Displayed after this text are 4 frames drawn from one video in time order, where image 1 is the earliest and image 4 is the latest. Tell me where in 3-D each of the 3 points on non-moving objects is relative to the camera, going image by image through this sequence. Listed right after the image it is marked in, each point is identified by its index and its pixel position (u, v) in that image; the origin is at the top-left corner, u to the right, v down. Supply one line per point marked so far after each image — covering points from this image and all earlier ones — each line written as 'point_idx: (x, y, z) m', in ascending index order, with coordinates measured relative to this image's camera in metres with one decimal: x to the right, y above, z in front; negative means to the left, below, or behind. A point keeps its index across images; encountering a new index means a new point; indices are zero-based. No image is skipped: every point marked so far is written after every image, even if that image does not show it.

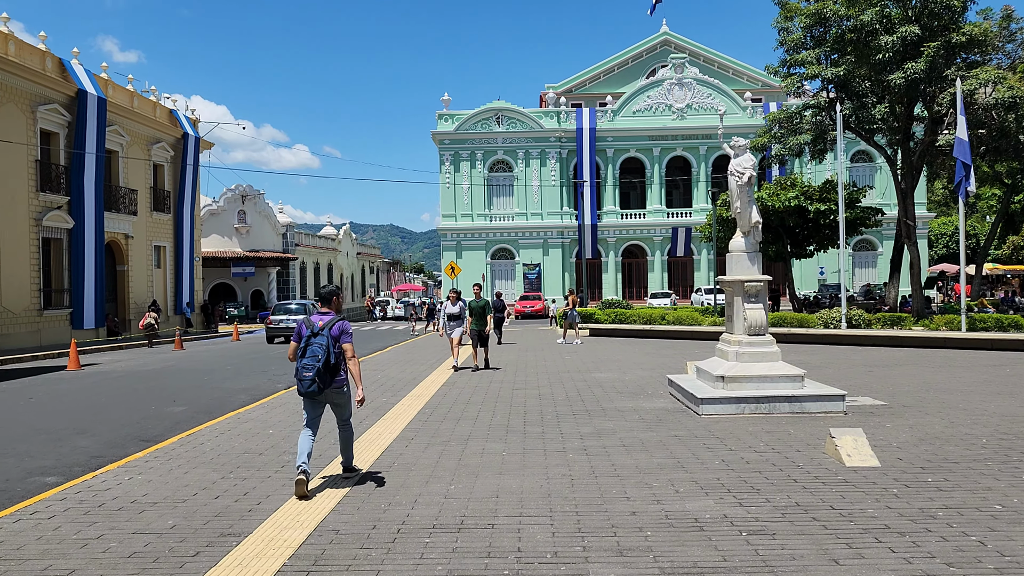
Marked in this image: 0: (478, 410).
0: (-0.4, -1.5, +10.7) m
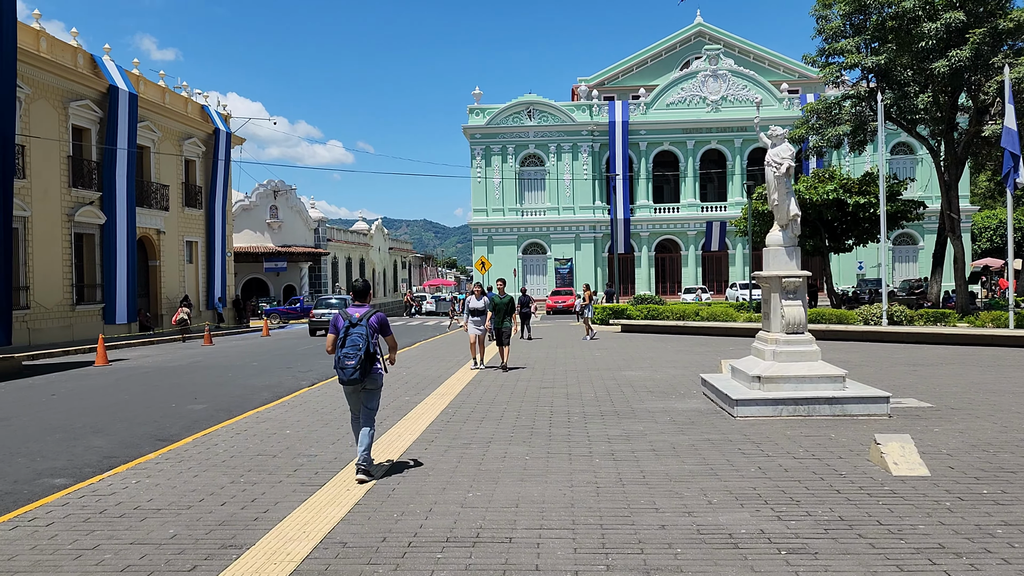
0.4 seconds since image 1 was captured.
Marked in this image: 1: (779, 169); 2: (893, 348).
0: (-0.1, -1.5, +10.3) m
1: (+3.2, +1.5, +10.4) m
2: (+8.0, -1.3, +17.9) m
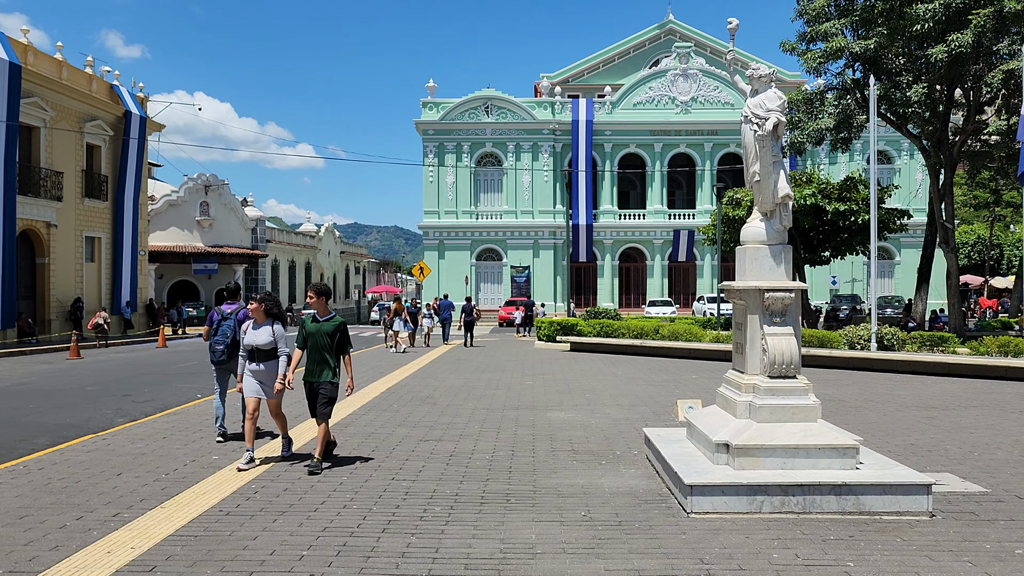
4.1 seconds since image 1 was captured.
0: (-1.4, -1.6, +6.7) m
1: (+2.0, +1.3, +6.9) m
2: (+6.5, -1.6, +14.5) m
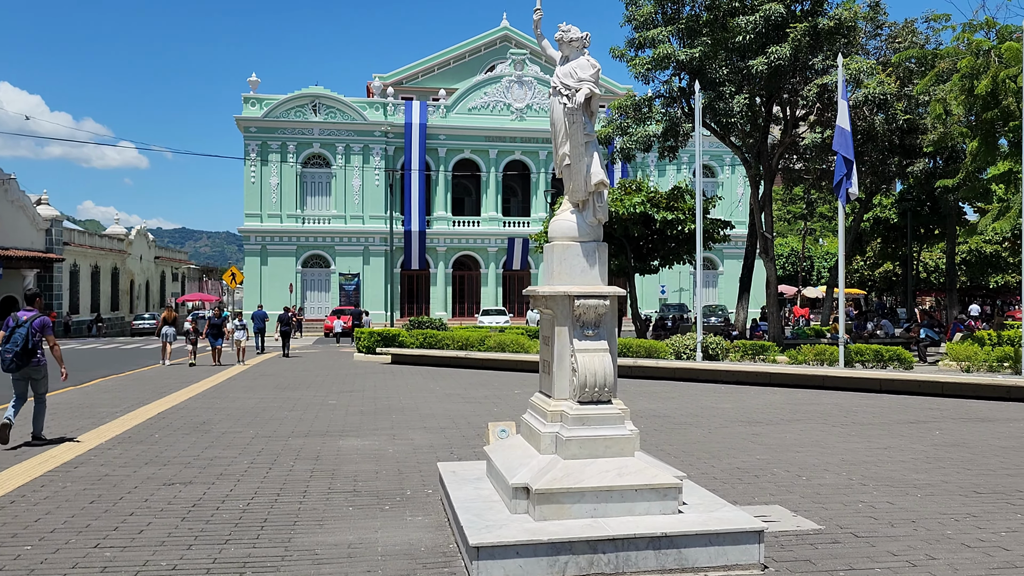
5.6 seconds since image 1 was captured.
0: (-2.9, -1.6, +4.9) m
1: (+0.4, +1.3, +5.8) m
2: (+3.4, -1.7, +14.0) m
